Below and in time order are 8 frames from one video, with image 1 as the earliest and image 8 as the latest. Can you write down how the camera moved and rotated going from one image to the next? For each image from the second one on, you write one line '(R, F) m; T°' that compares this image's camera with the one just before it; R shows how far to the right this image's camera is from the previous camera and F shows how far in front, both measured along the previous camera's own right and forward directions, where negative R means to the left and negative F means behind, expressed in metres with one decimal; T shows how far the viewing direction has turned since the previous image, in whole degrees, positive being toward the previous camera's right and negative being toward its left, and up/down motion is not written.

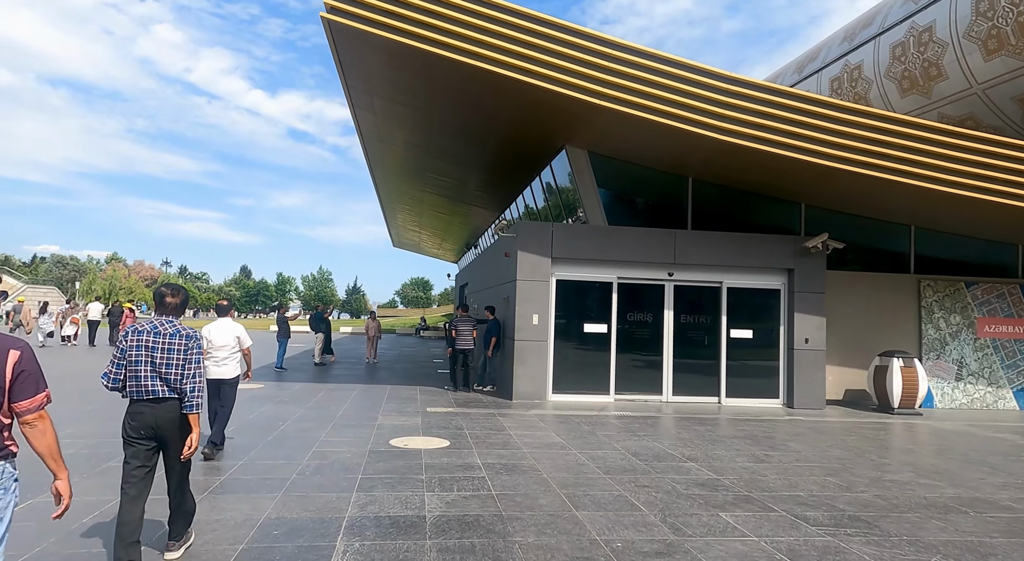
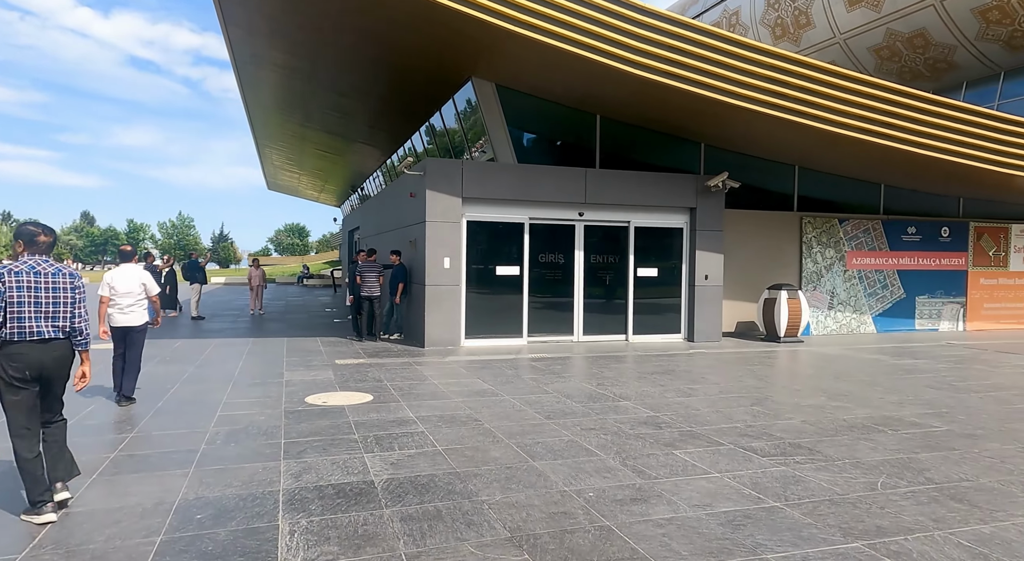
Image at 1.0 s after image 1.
(-0.5, +0.5) m; +11°
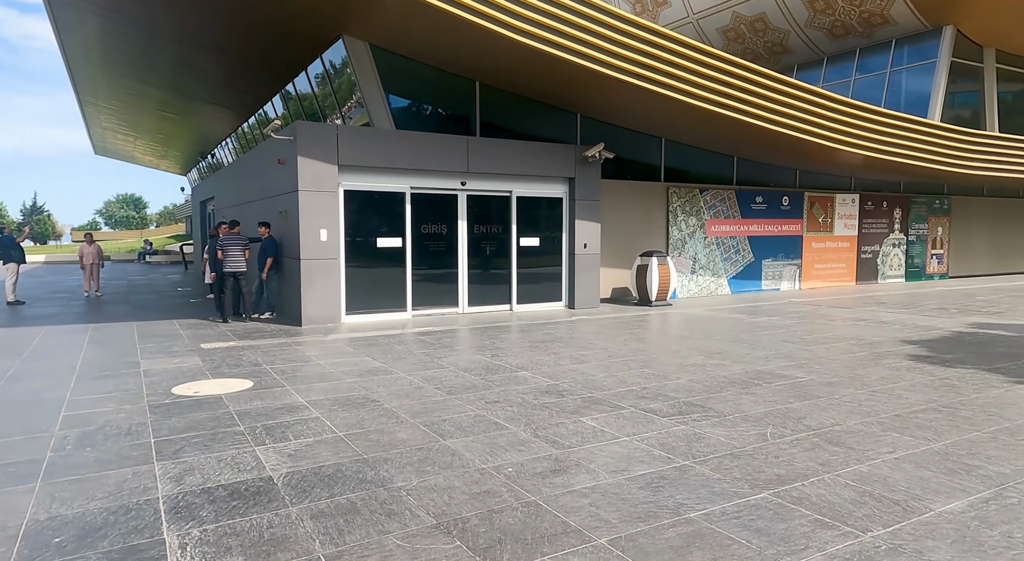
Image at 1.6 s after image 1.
(-0.3, +0.3) m; +12°
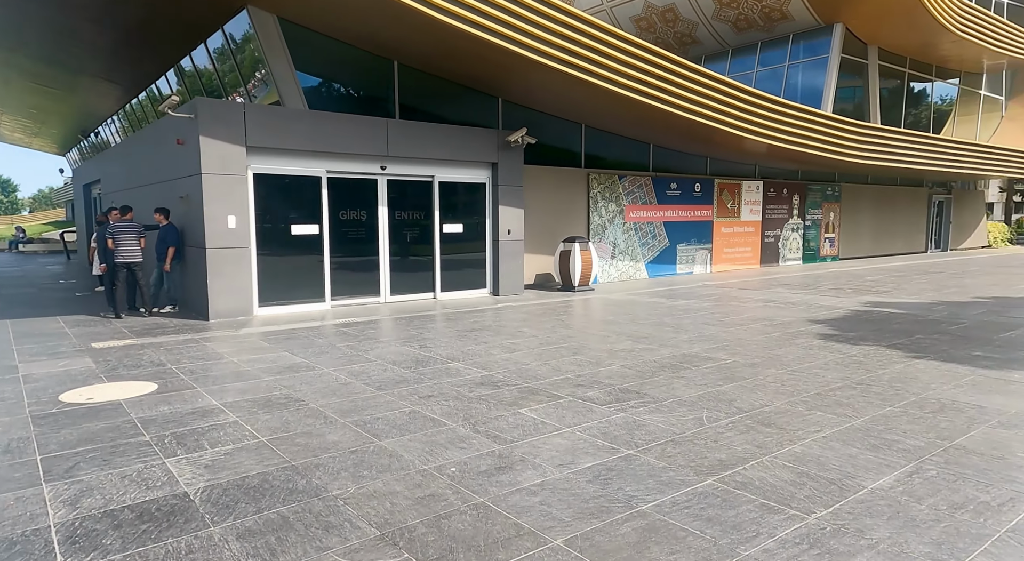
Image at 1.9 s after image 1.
(-0.2, +0.2) m; +8°
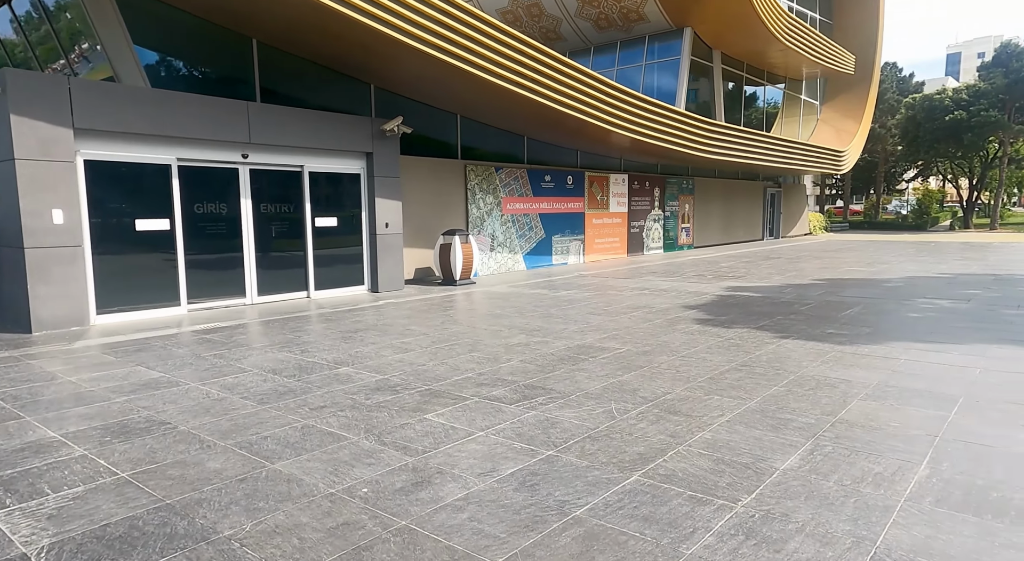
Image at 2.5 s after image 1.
(-0.3, +0.4) m; +12°
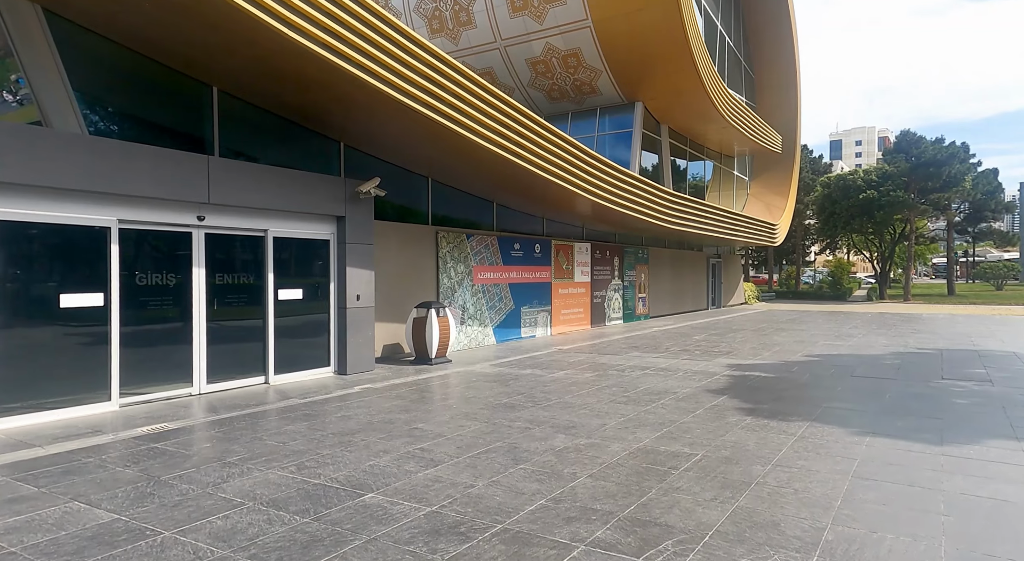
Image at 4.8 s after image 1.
(-1.1, +1.3) m; +6°
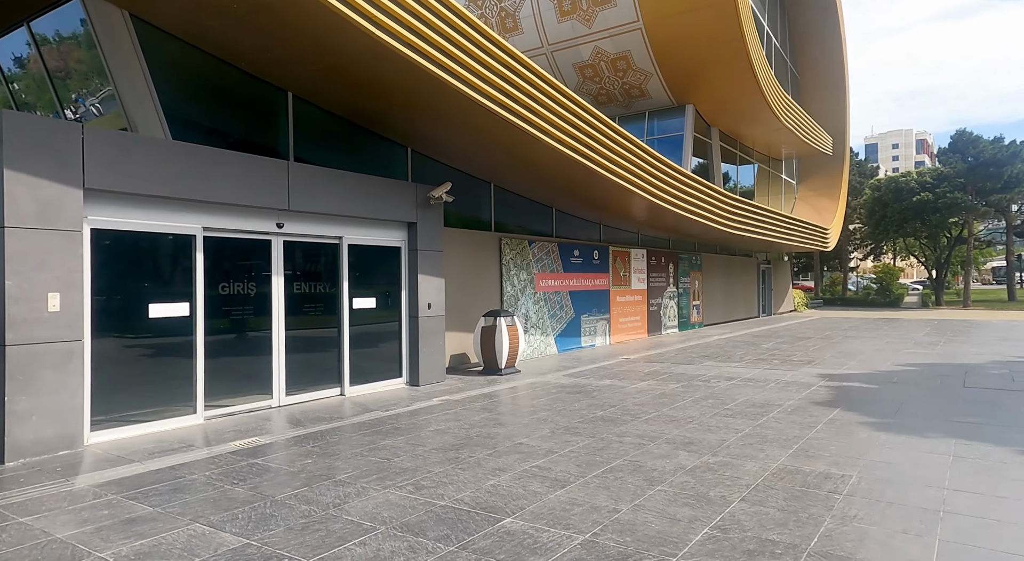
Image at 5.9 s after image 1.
(-0.8, +0.4) m; -3°
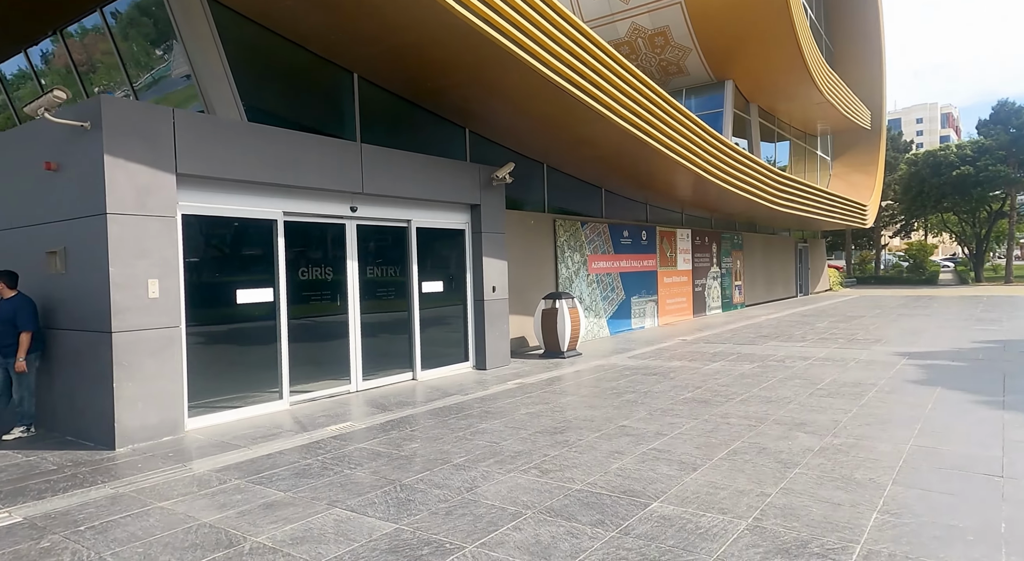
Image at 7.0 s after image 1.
(-0.8, +0.2) m; -2°
